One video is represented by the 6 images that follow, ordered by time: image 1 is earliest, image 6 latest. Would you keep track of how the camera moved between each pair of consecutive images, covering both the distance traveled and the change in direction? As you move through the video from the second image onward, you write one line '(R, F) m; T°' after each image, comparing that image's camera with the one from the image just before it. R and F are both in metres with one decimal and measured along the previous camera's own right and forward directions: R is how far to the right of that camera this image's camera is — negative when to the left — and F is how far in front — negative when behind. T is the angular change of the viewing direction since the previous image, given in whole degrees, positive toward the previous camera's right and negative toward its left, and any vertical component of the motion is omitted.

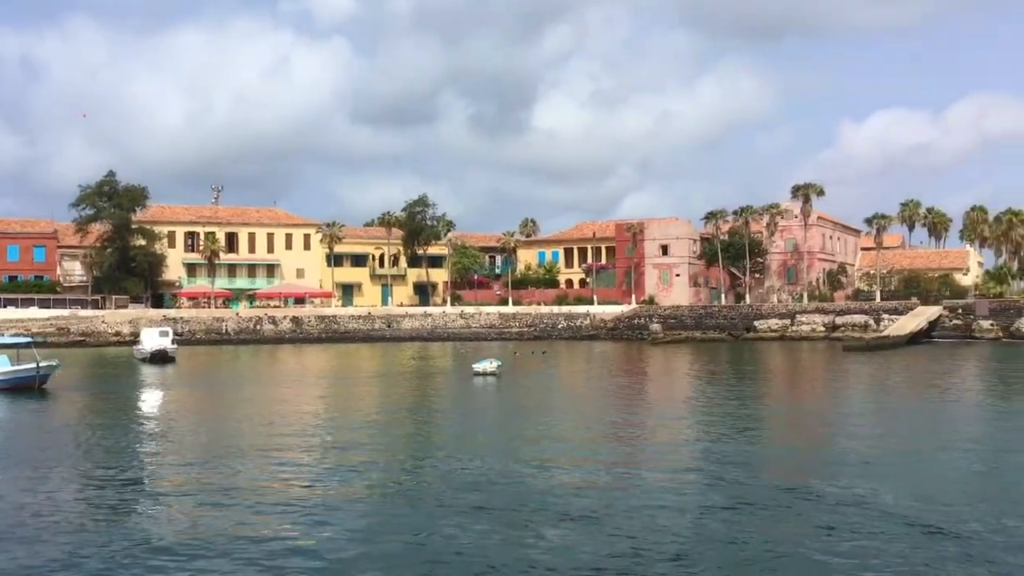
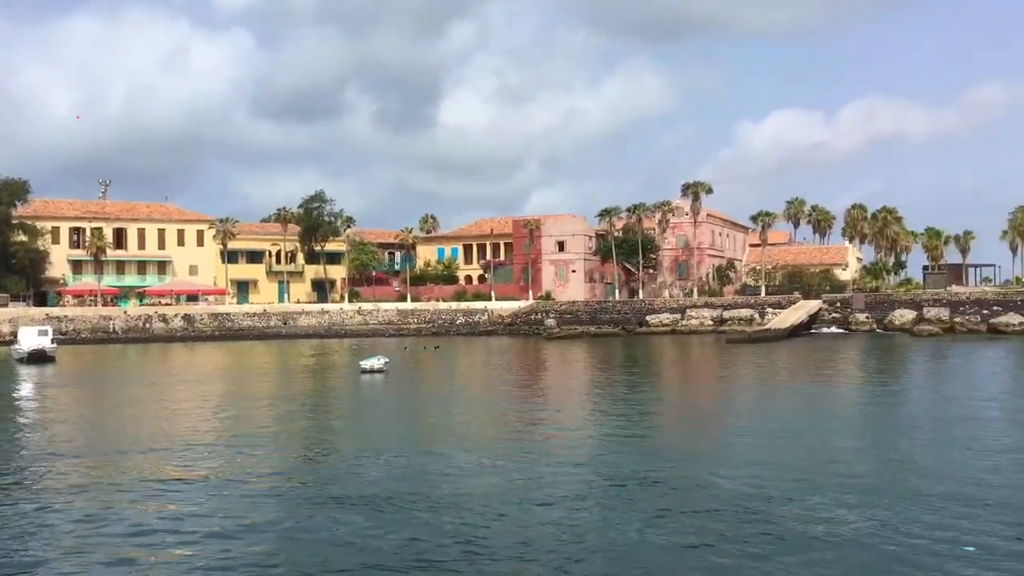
(+0.7, -0.3) m; +5°
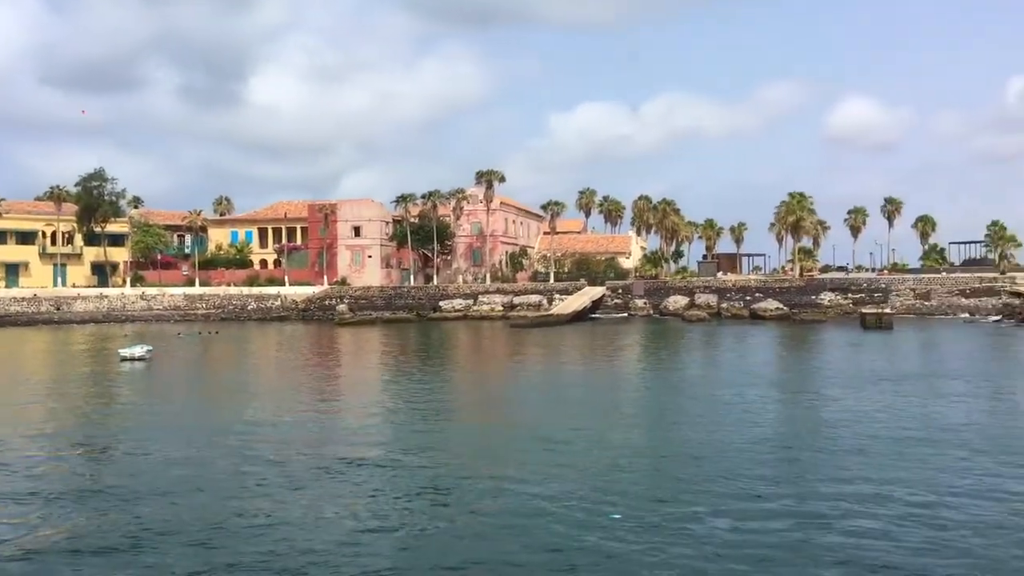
(+1.0, -0.3) m; +11°
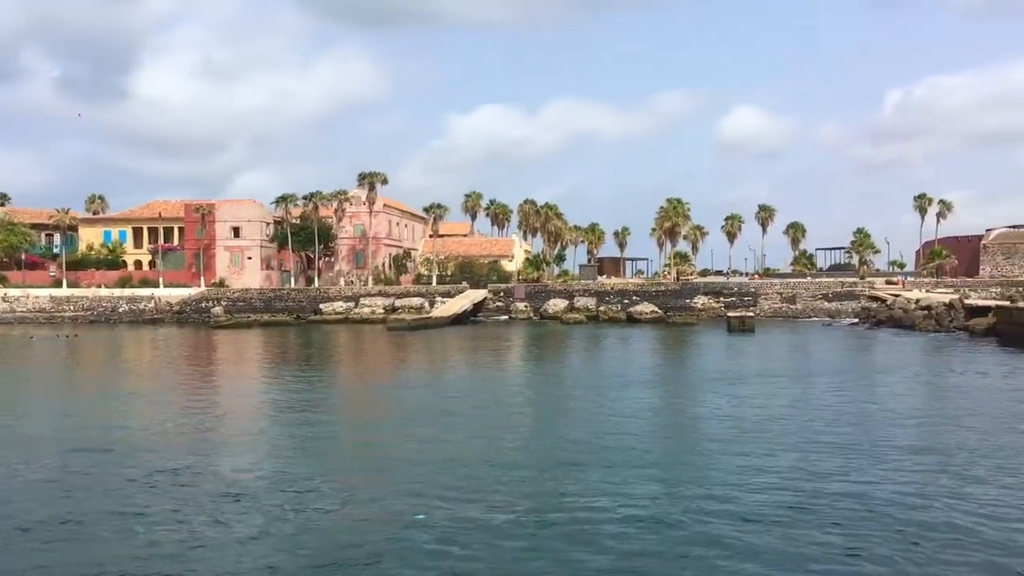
(+0.7, -0.1) m; +6°
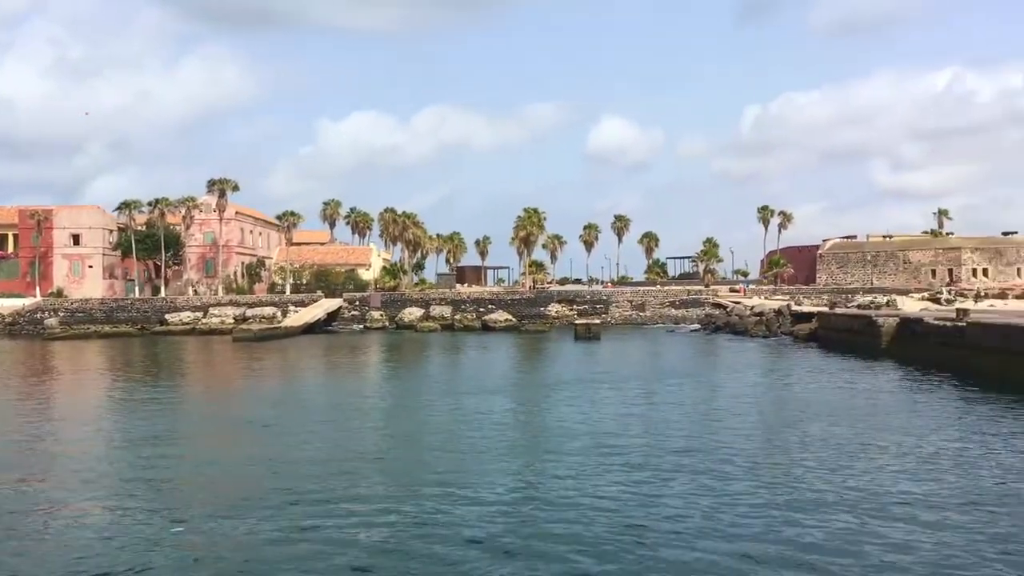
(+0.8, 0.0) m; +7°
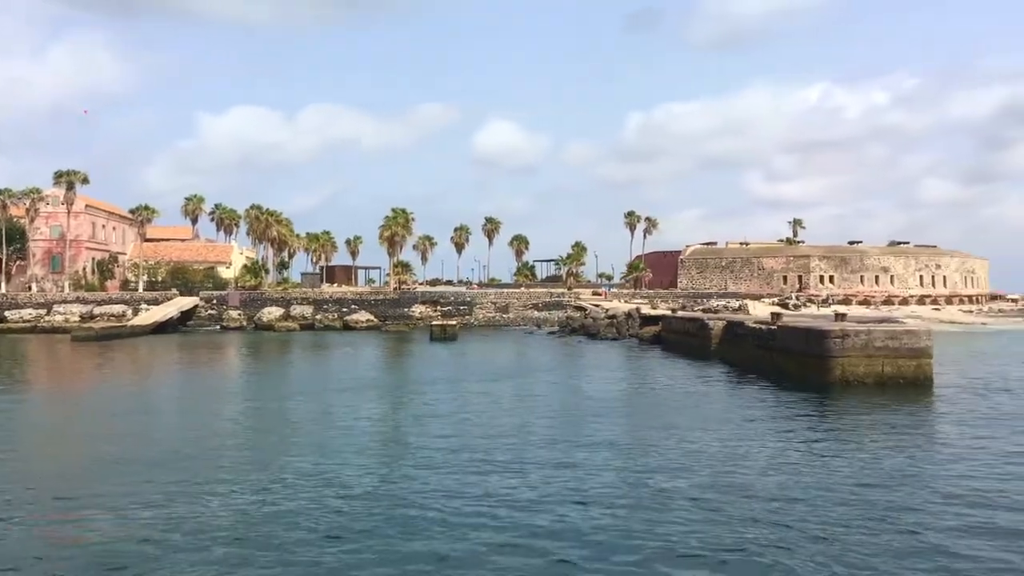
(+1.0, +0.2) m; +7°
